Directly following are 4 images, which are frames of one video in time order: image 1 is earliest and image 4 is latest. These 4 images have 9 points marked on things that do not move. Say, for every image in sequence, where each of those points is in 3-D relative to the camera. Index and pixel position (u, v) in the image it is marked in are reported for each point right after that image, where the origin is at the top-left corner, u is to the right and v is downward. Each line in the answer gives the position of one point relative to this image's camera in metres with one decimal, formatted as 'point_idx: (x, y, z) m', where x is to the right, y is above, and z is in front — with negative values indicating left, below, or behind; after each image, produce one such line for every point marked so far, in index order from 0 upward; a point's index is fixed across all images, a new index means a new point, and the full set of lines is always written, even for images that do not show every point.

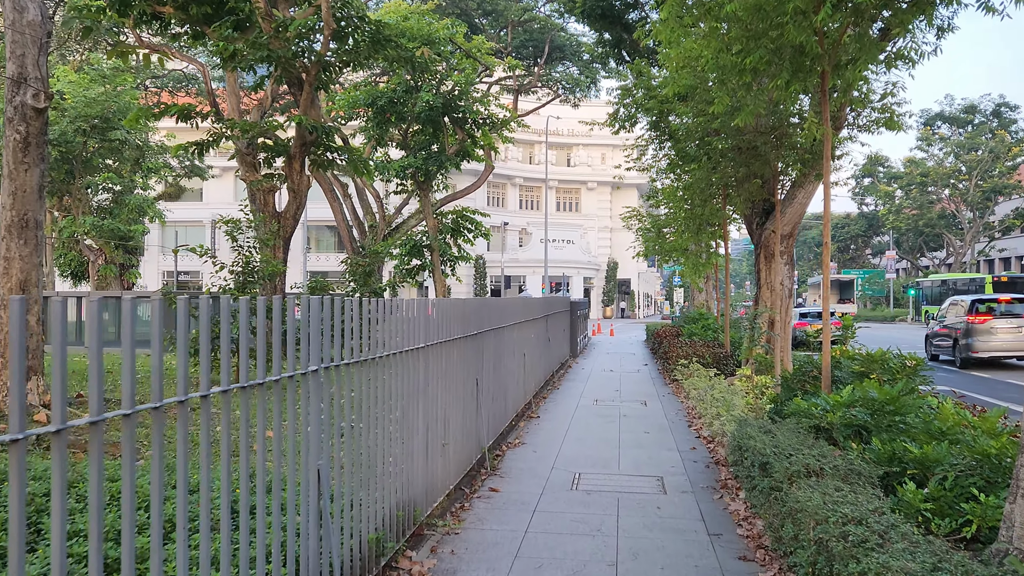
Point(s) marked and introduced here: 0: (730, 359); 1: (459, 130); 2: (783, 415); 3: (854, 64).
0: (+3.0, -1.0, +12.6) m
1: (-1.1, +3.4, +19.6) m
2: (+2.0, -0.9, +6.7) m
3: (+2.8, +1.8, +7.3) m
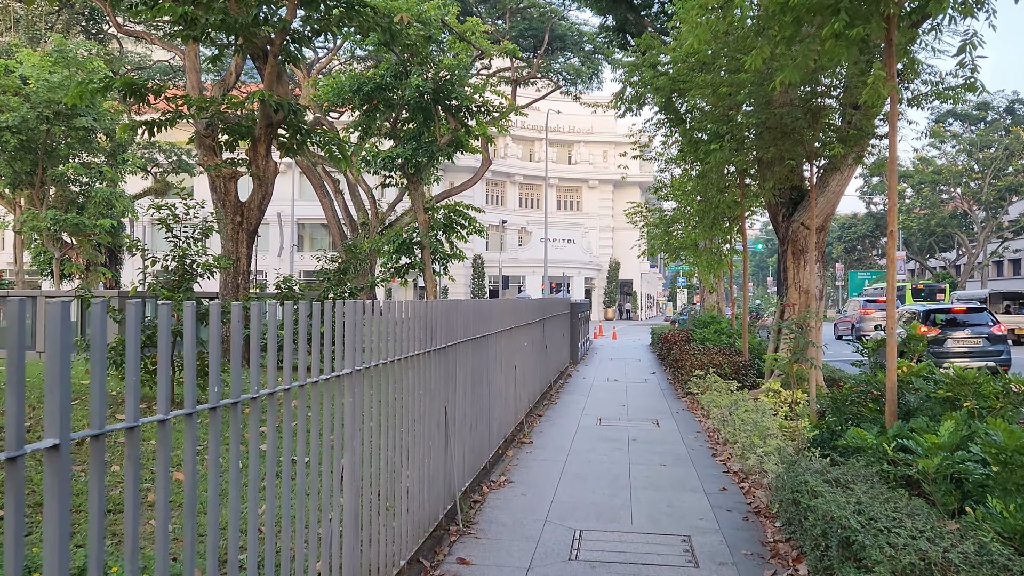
0: (+2.9, -1.0, +11.2) m
1: (-1.2, +3.4, +18.2) m
2: (+1.9, -0.9, +5.2) m
3: (+2.7, +1.8, +5.8) m
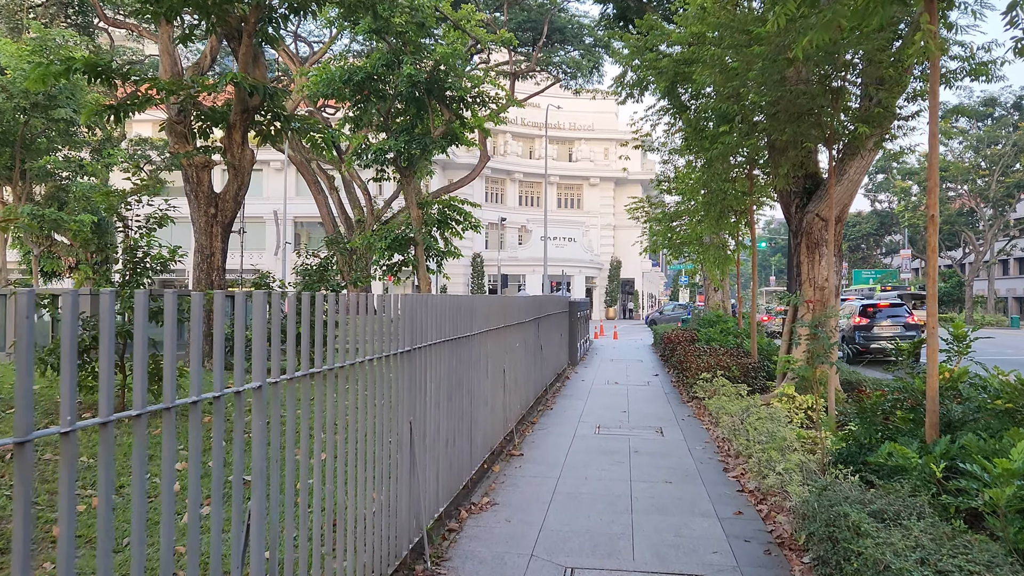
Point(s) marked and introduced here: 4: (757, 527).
0: (+2.8, -0.9, +10.4) m
1: (-1.3, +3.4, +17.4) m
2: (+1.8, -0.9, +4.4) m
3: (+2.6, +1.8, +5.1) m
4: (+1.3, -1.2, +4.8) m
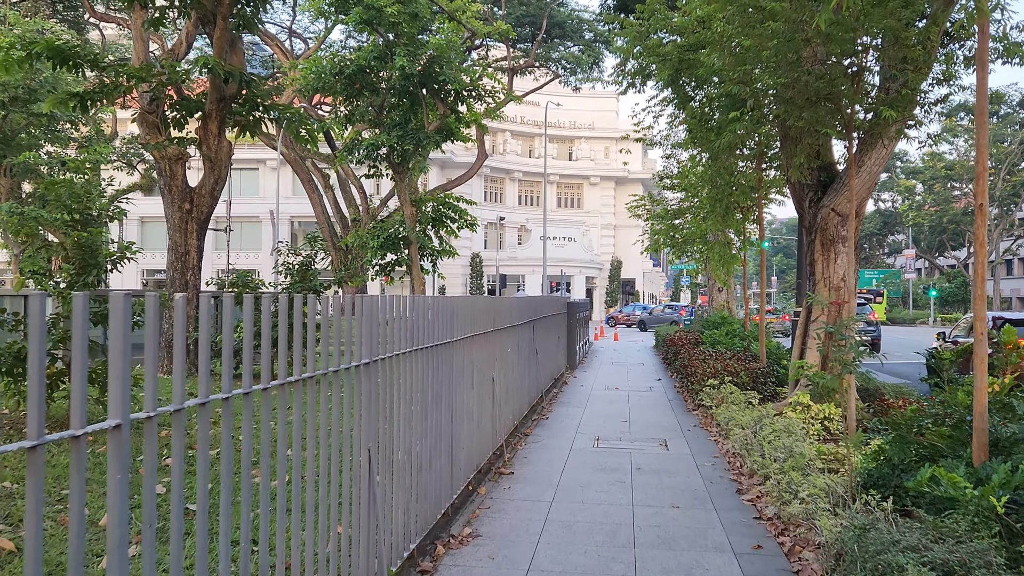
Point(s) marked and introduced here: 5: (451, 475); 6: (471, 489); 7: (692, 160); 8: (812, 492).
0: (+2.7, -1.0, +9.8) m
1: (-1.3, +3.4, +16.8) m
2: (+1.7, -0.9, +3.8) m
3: (+2.5, +1.8, +4.4) m
4: (+1.2, -1.2, +4.1) m
5: (-0.3, -1.0, +4.9) m
6: (-0.2, -1.2, +5.4) m
7: (+2.7, +1.9, +14.0) m
8: (+1.5, -1.1, +4.8) m
